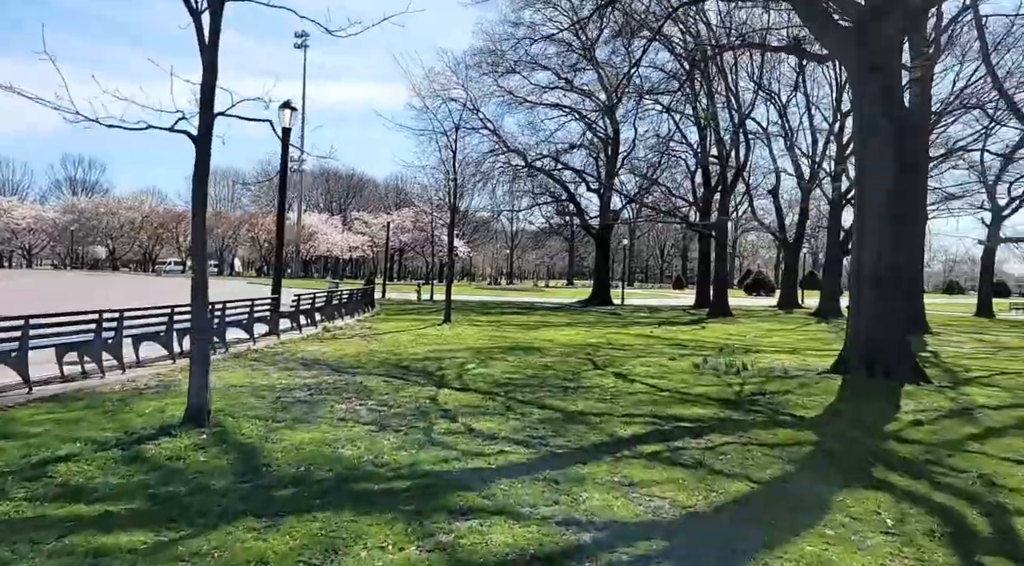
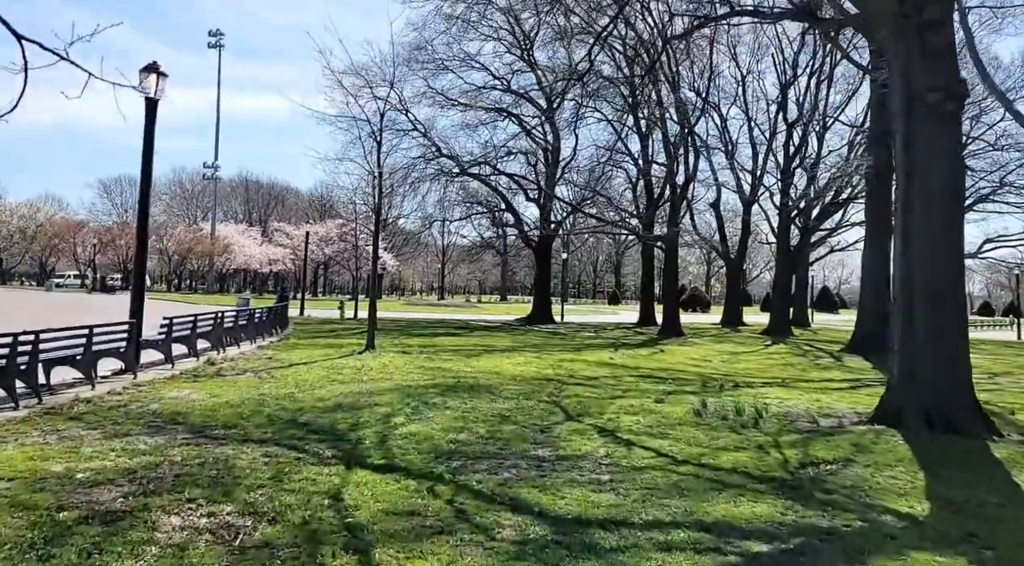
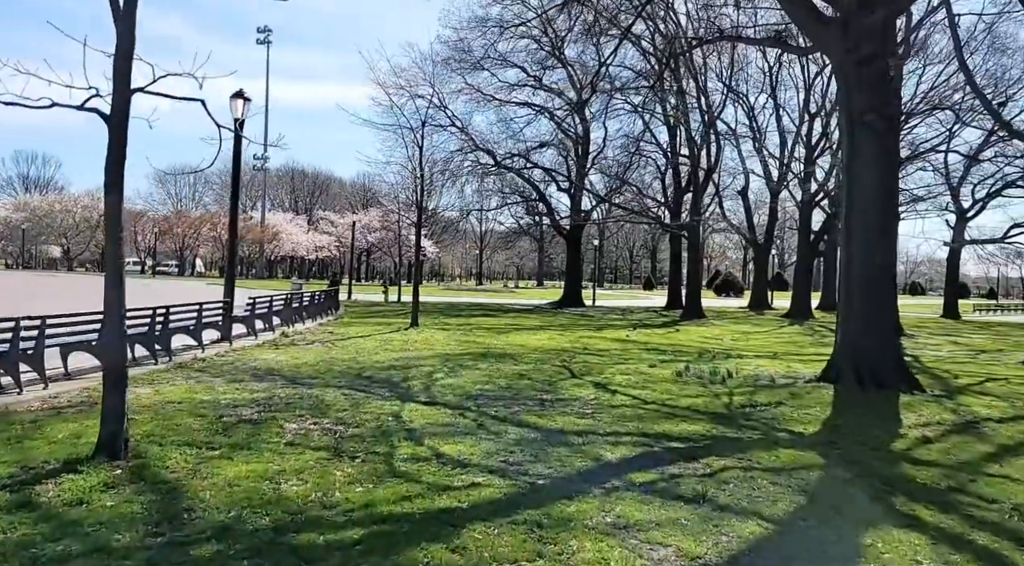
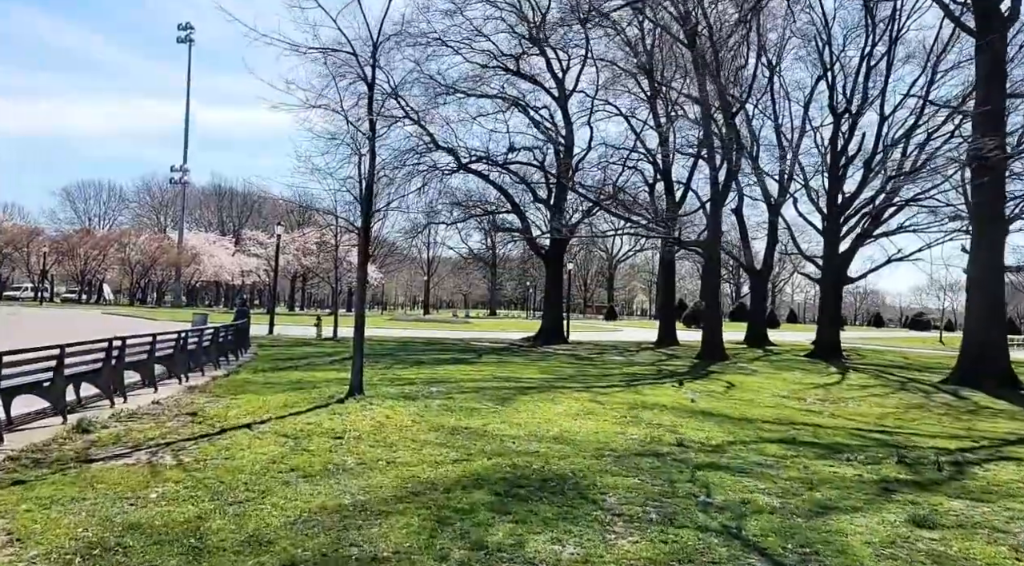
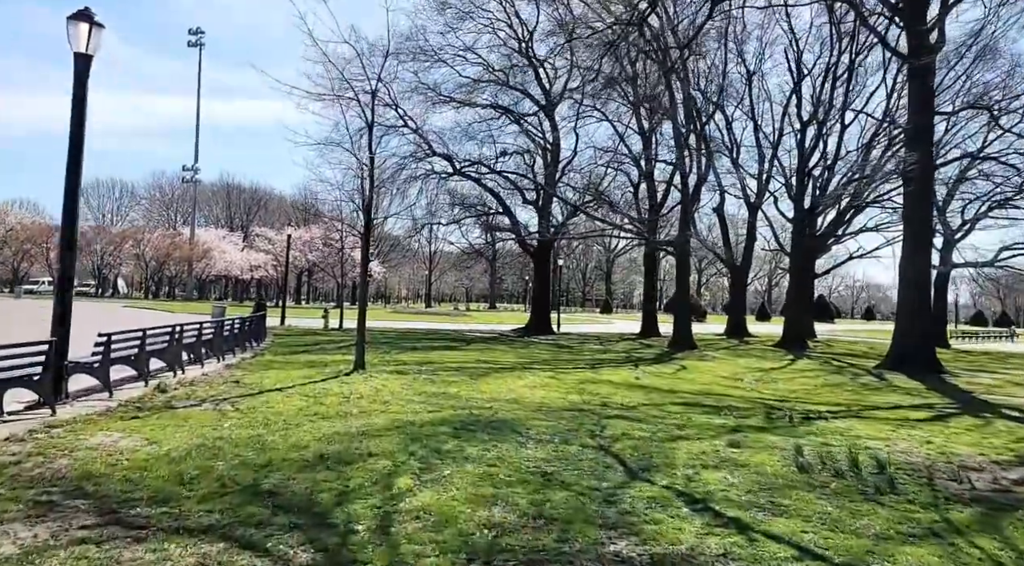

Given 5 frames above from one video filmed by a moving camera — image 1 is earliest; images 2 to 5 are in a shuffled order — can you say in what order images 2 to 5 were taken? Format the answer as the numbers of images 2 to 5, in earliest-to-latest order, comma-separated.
3, 2, 5, 4
